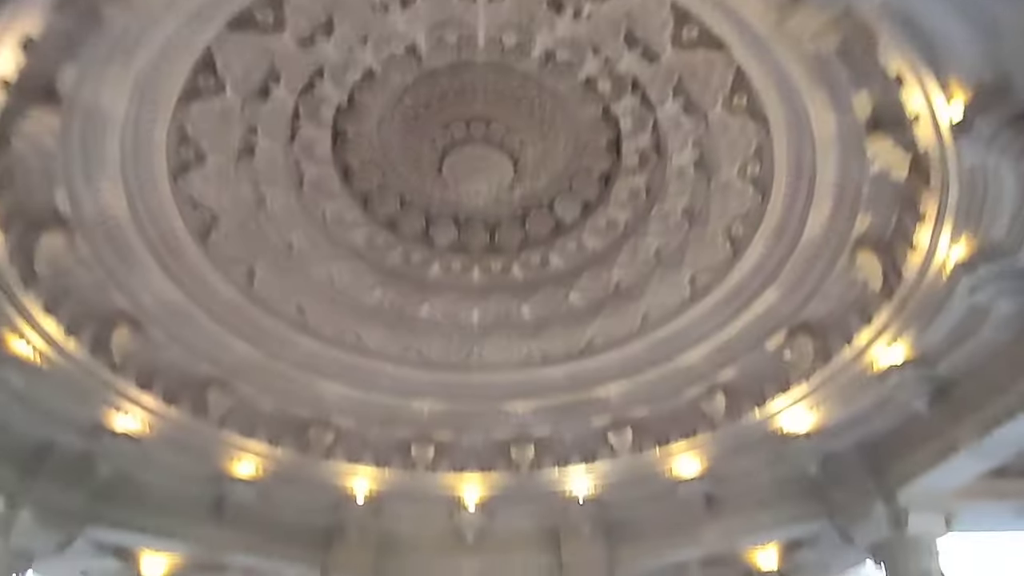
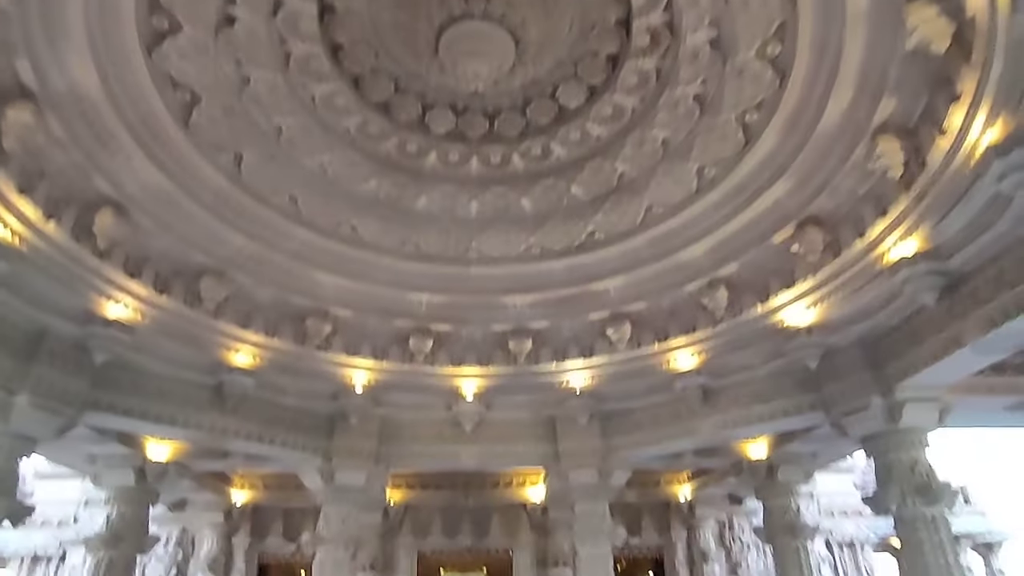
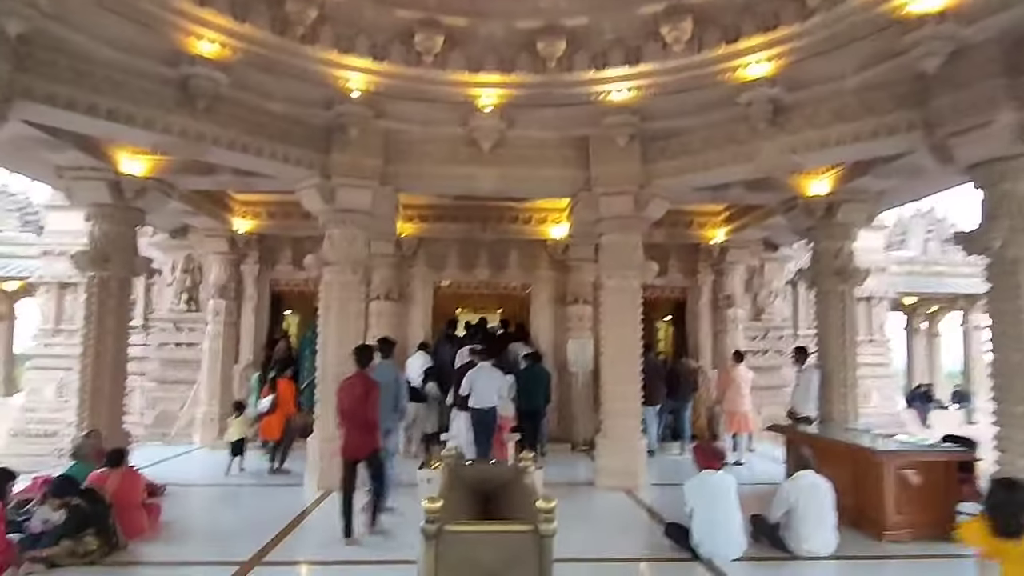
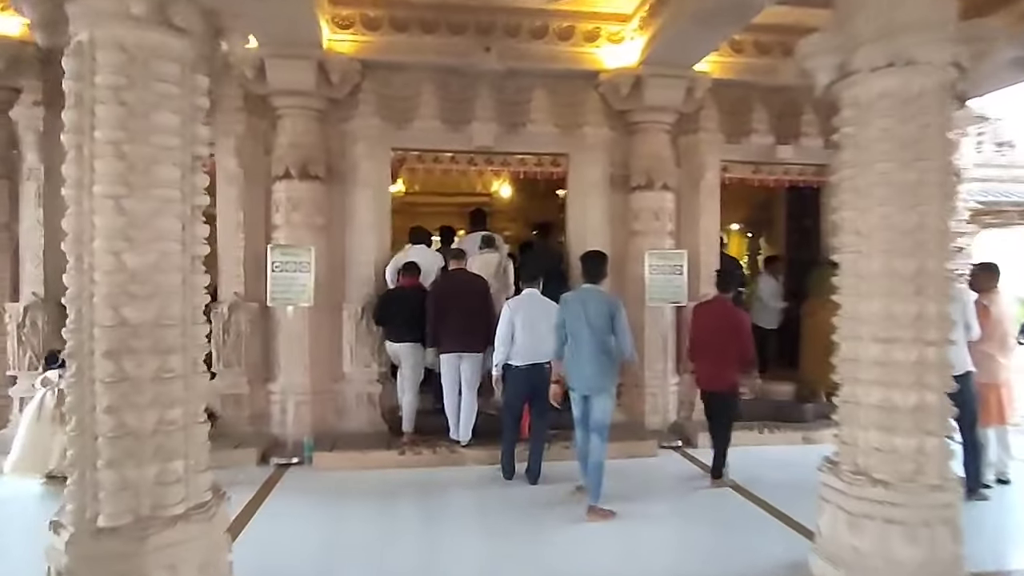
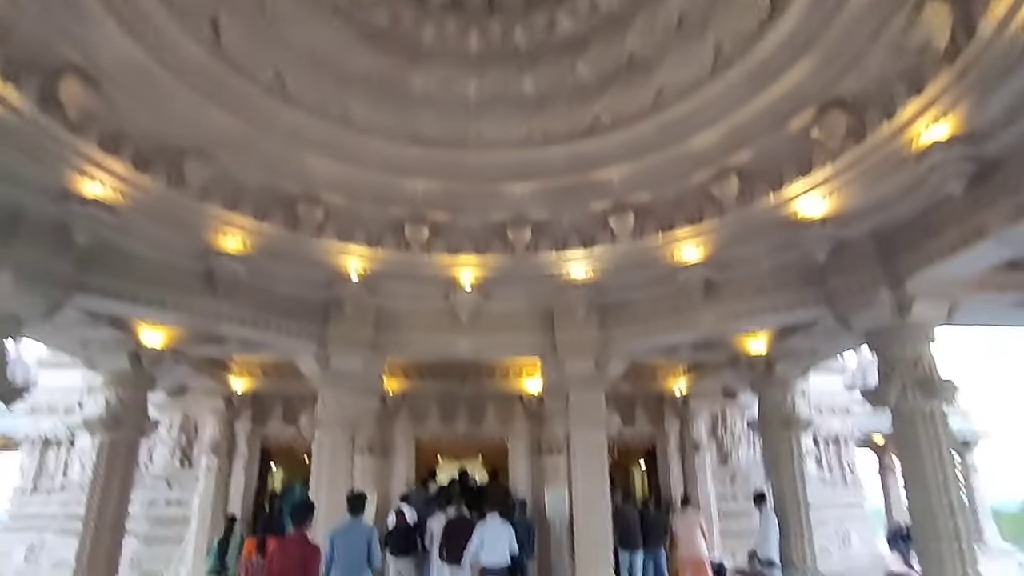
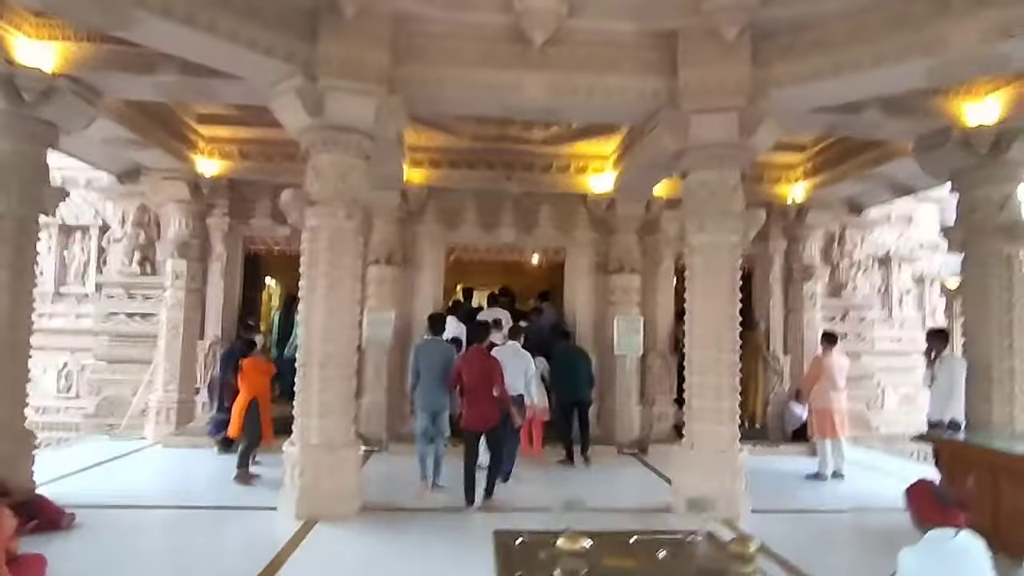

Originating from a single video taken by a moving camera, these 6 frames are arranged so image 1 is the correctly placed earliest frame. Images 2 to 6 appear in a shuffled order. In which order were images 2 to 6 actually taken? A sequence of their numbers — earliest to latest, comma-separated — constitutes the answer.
2, 5, 3, 6, 4
